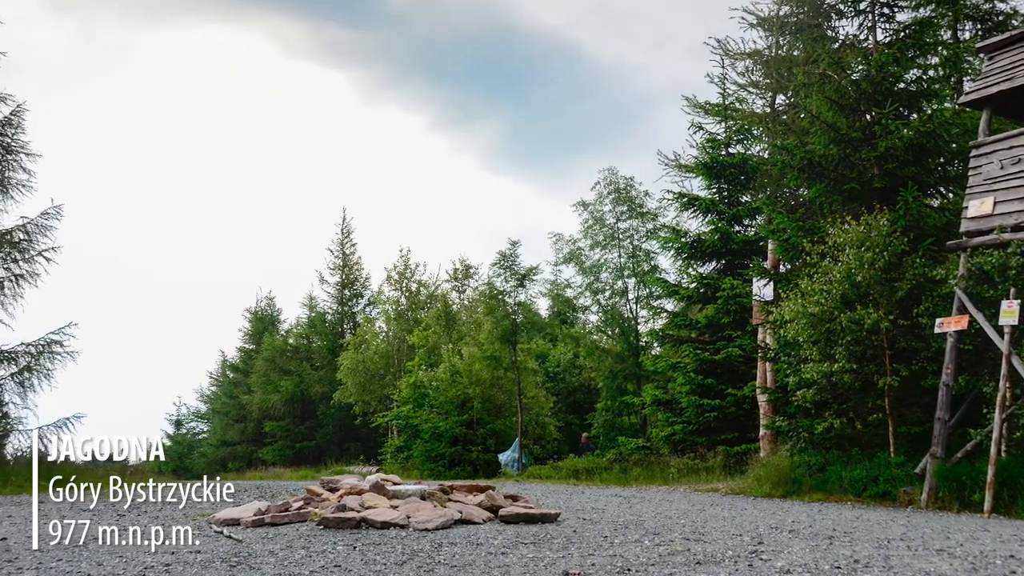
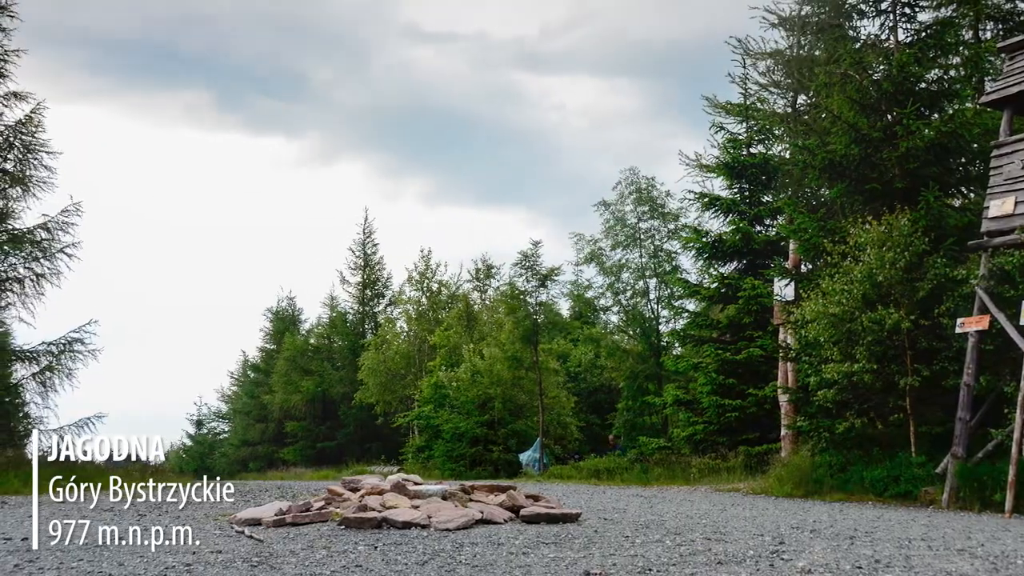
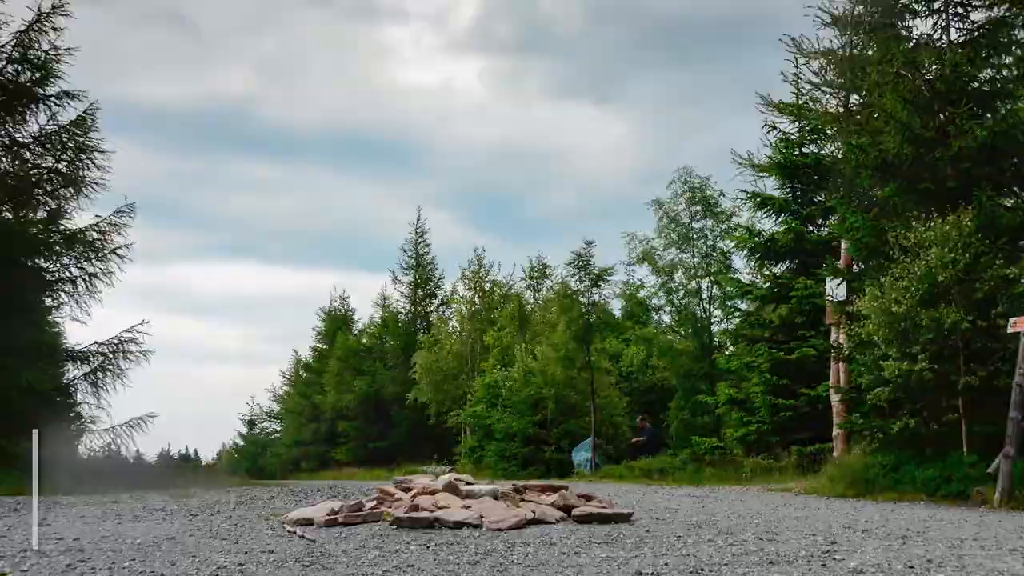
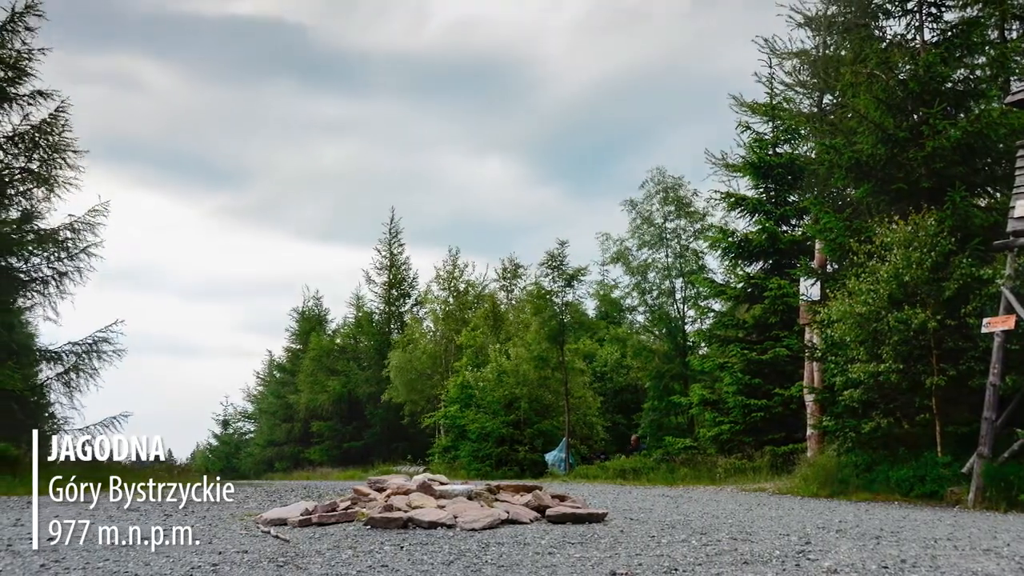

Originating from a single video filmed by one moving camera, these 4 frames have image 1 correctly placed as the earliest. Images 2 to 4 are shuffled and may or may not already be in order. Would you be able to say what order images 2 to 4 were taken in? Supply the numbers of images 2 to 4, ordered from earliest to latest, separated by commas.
2, 4, 3
